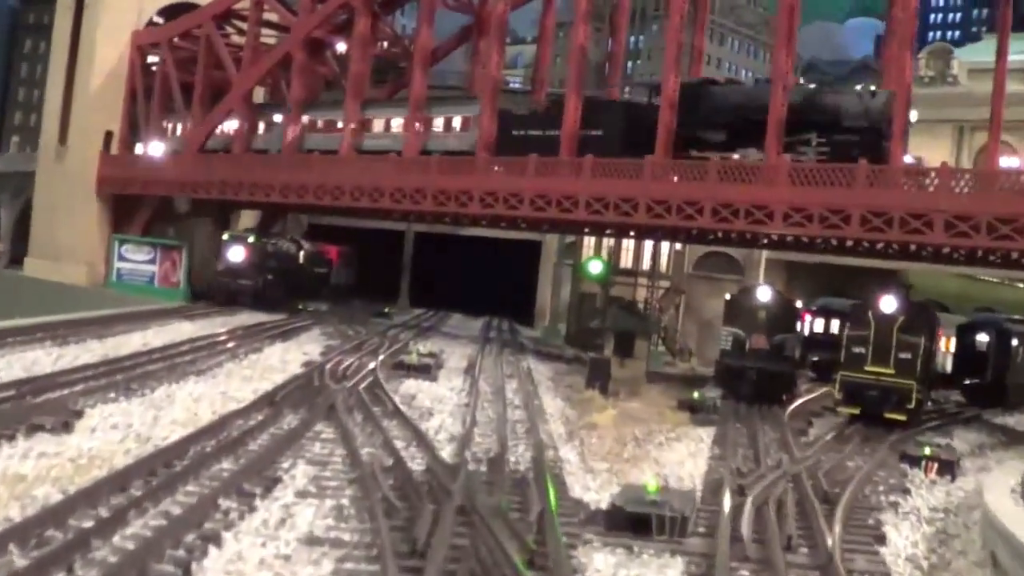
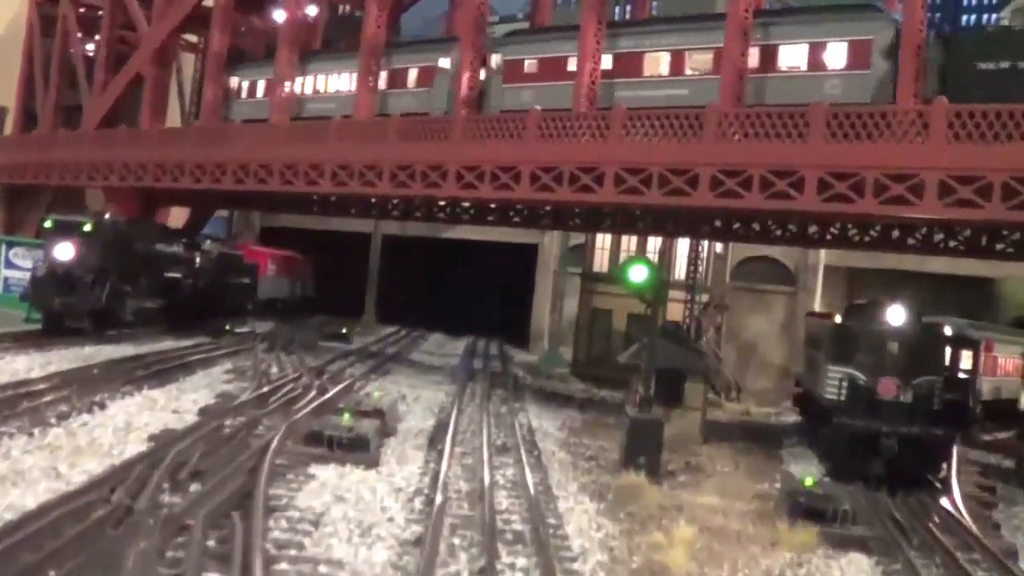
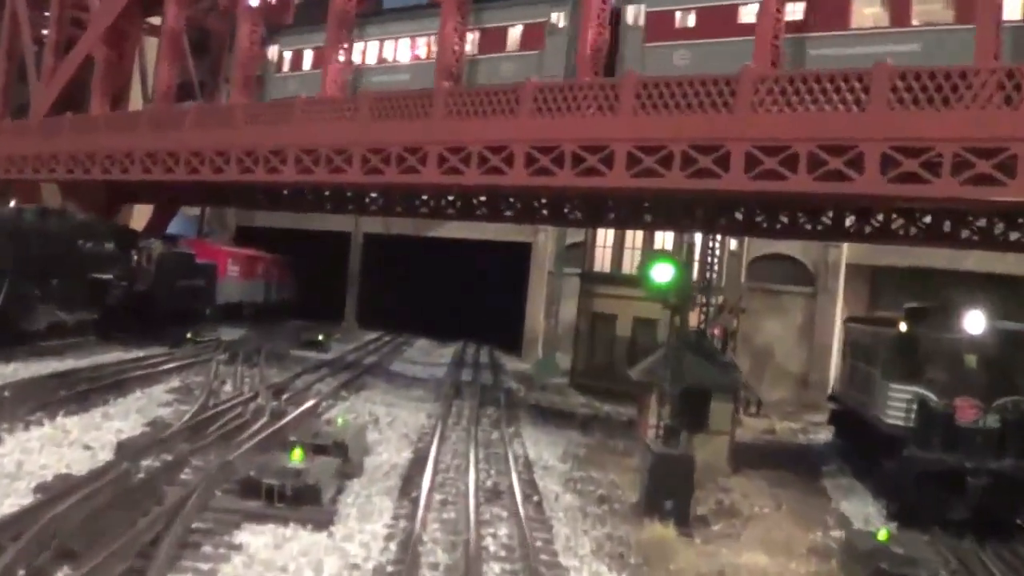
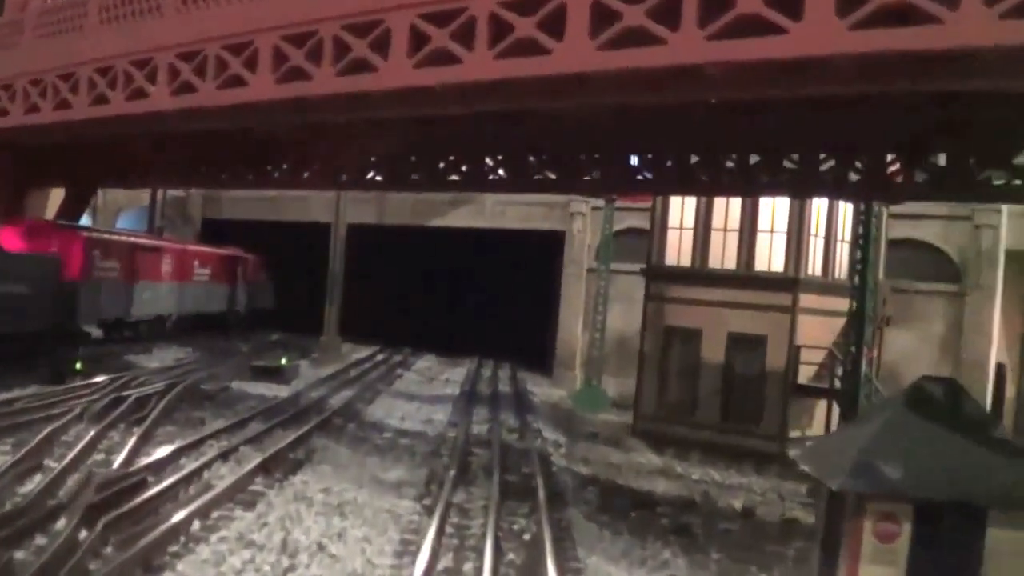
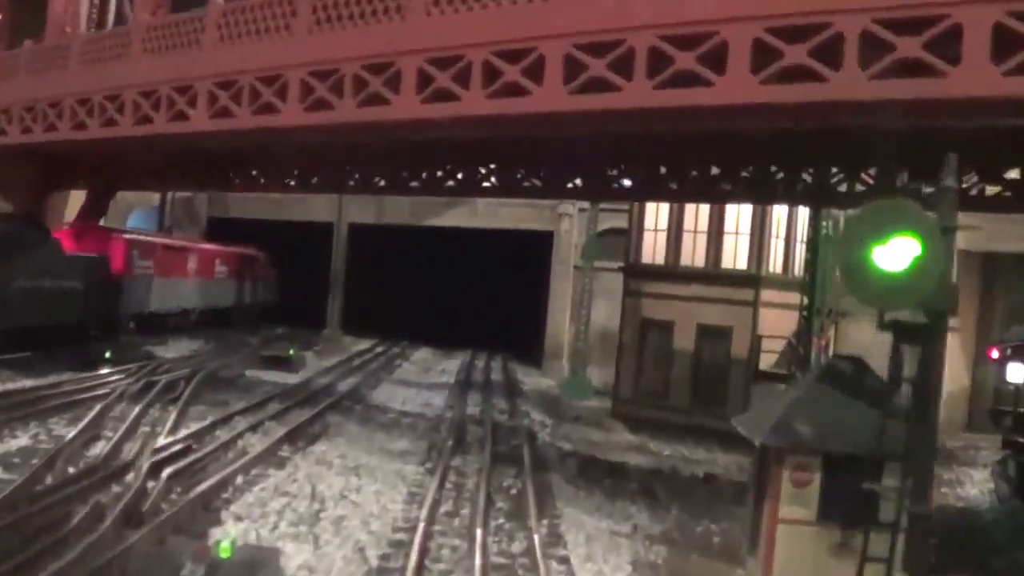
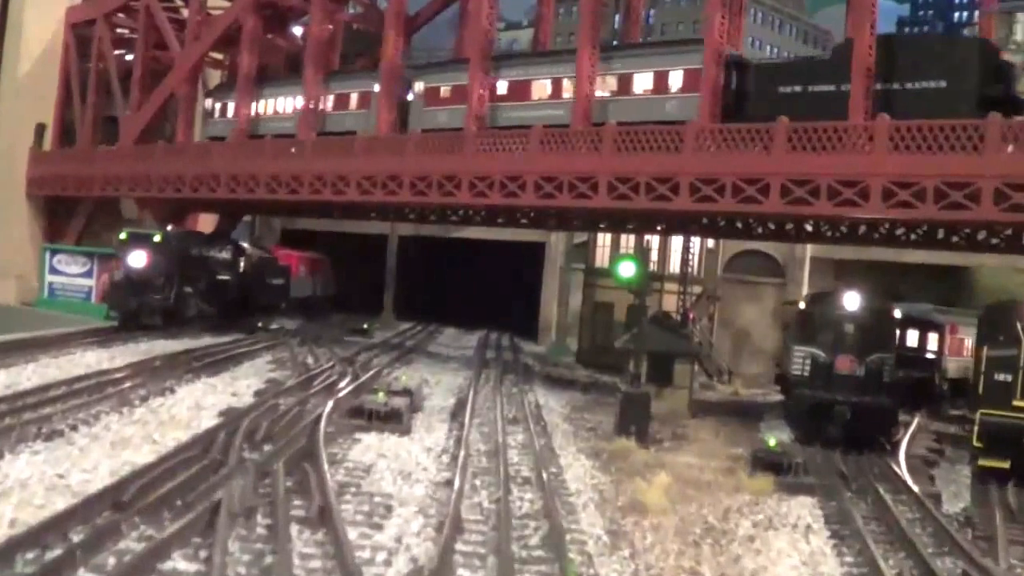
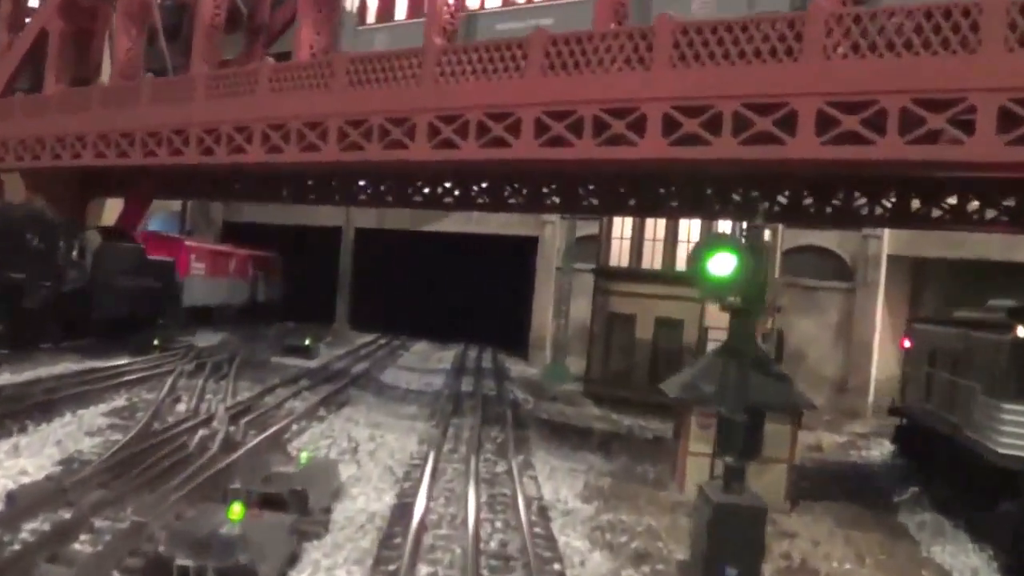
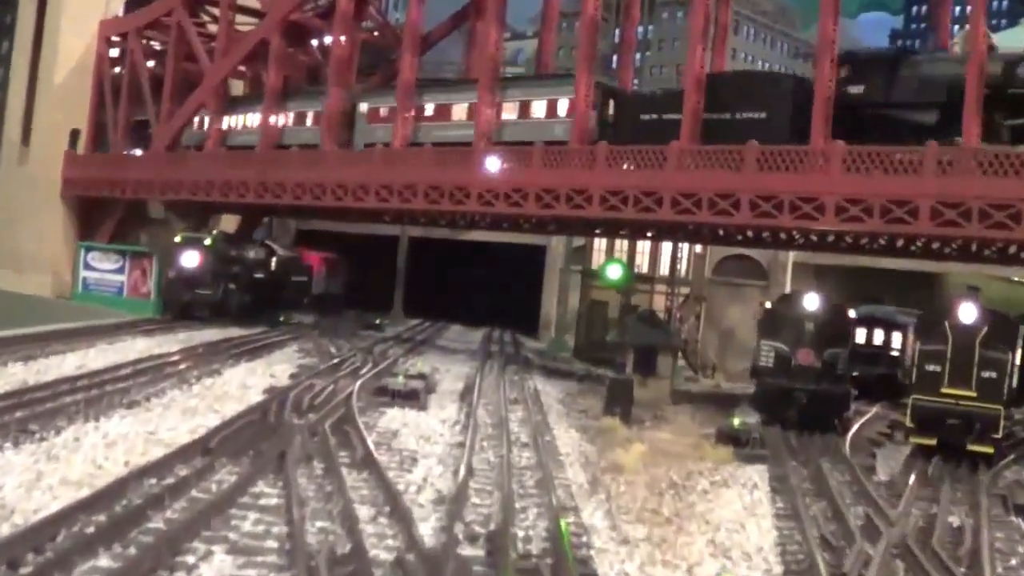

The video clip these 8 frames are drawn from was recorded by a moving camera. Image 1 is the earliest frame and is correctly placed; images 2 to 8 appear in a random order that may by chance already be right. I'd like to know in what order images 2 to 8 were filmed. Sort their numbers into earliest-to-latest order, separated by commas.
8, 6, 2, 3, 7, 5, 4
